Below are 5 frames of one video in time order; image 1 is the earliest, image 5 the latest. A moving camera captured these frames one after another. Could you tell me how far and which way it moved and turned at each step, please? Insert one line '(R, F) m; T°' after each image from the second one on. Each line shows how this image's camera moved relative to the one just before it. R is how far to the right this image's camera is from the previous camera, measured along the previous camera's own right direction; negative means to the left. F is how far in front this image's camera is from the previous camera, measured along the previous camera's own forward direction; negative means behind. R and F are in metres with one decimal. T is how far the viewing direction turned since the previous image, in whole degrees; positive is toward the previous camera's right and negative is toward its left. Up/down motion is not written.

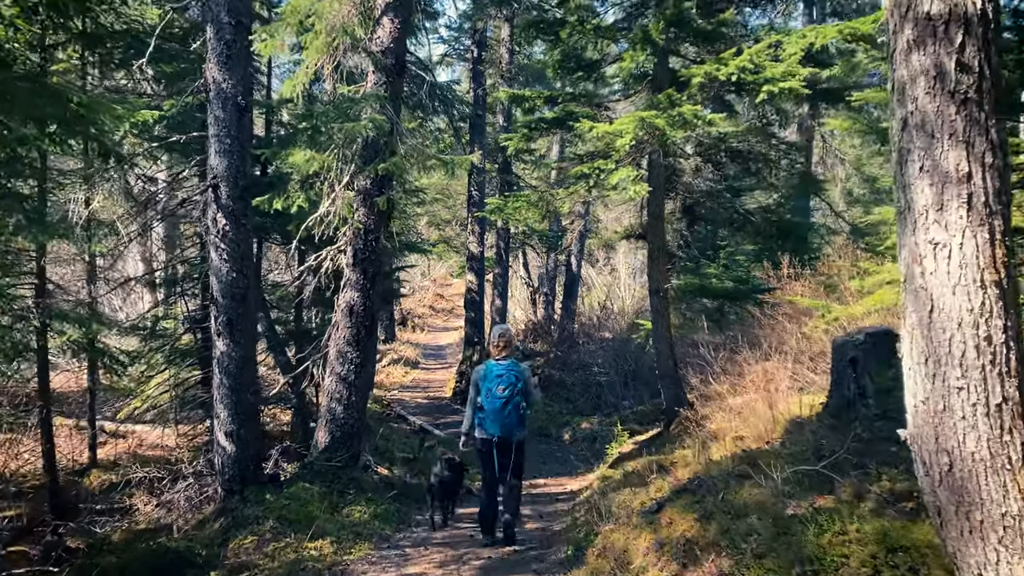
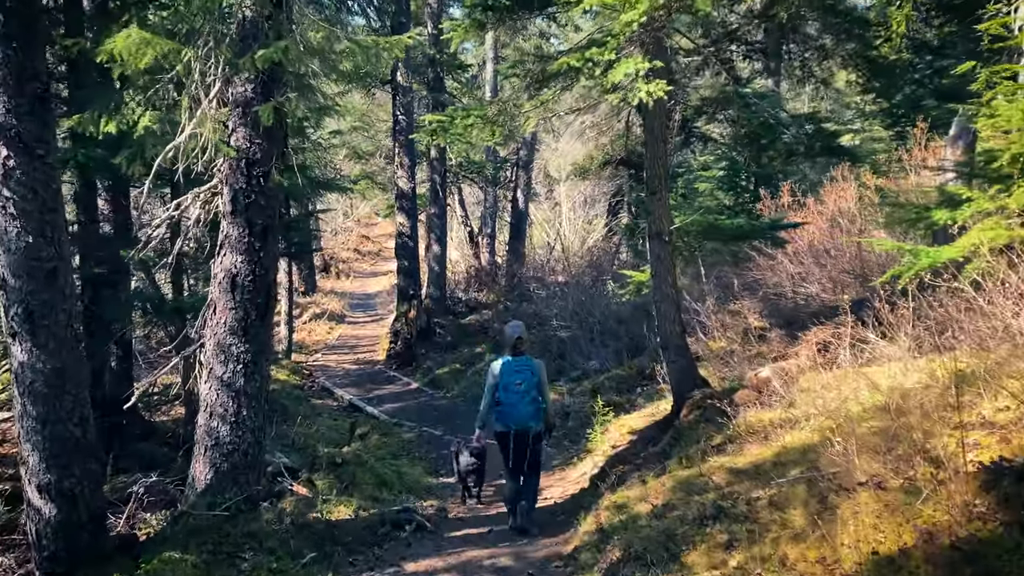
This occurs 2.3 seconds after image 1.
(-0.3, +3.0) m; +5°
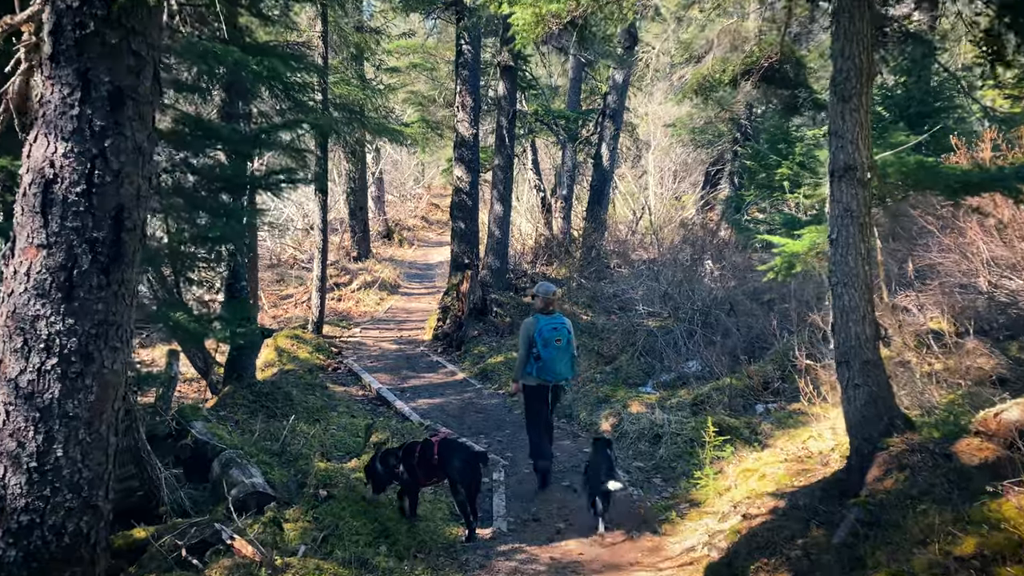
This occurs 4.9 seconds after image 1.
(0.0, +3.3) m; -5°
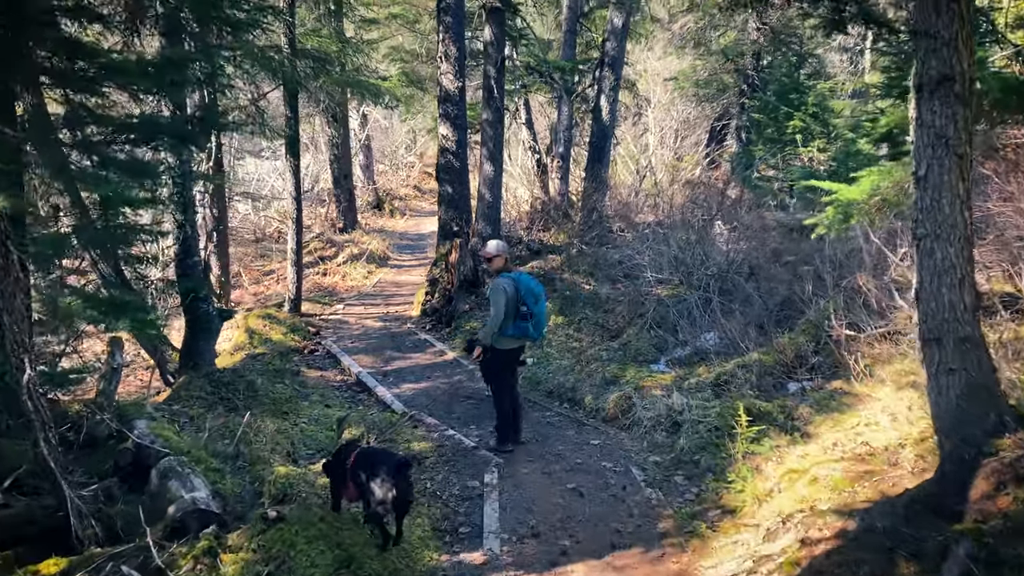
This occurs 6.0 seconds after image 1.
(+0.1, +1.3) m; 0°
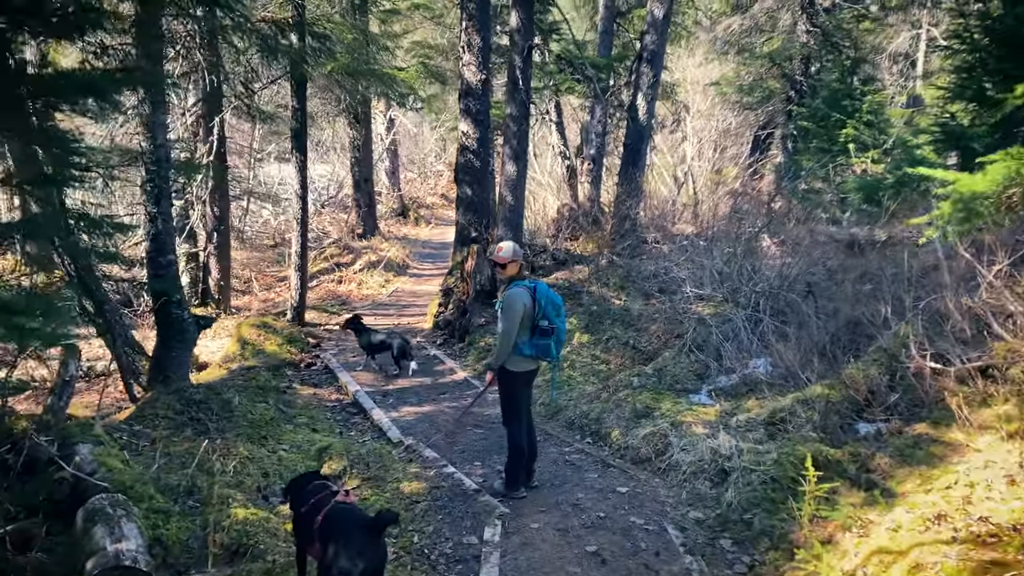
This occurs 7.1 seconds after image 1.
(+0.1, +1.2) m; -2°
